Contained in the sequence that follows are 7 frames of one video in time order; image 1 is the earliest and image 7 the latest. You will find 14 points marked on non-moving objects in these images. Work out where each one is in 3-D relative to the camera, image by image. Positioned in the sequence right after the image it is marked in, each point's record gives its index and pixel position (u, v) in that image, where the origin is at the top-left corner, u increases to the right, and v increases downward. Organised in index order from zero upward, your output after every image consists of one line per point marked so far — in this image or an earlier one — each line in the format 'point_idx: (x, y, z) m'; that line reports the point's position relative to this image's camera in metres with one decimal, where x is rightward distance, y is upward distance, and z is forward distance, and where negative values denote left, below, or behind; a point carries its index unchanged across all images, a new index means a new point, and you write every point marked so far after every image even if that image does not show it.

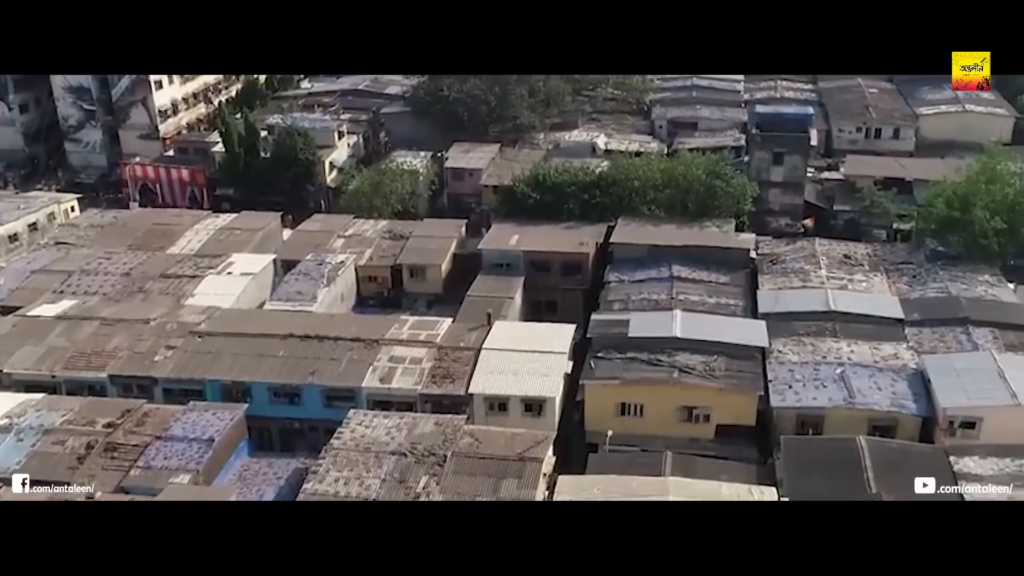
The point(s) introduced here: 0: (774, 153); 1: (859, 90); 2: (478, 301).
0: (+3.1, +1.6, +12.9) m
1: (+5.2, +3.0, +16.3) m
2: (-0.3, -0.1, +10.1) m
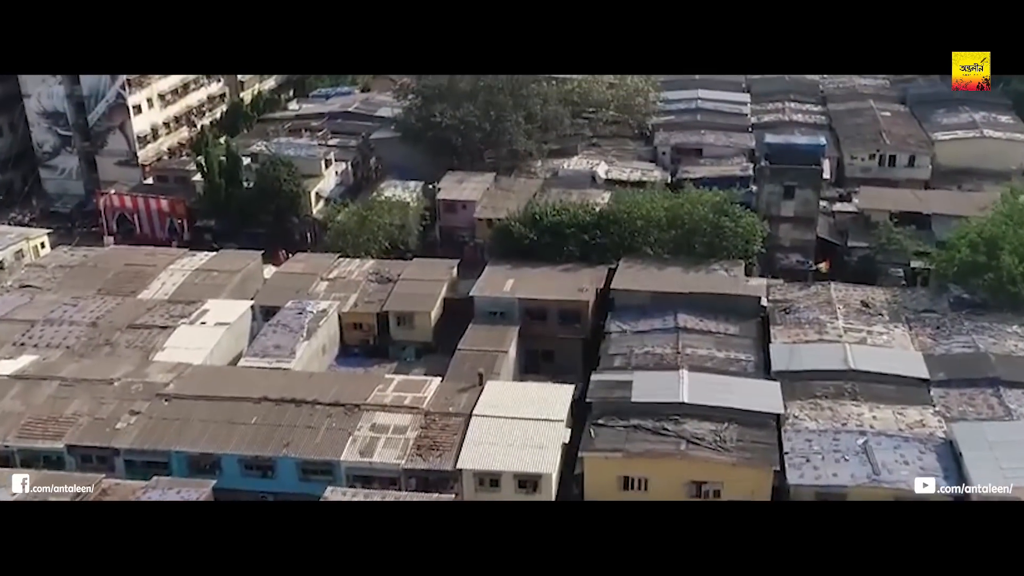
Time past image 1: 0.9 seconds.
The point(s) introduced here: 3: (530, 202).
0: (+3.0, +1.1, +12.2) m
1: (+5.1, +2.5, +15.5) m
2: (-0.4, -0.6, +9.4) m
3: (+0.2, +1.0, +12.4) m
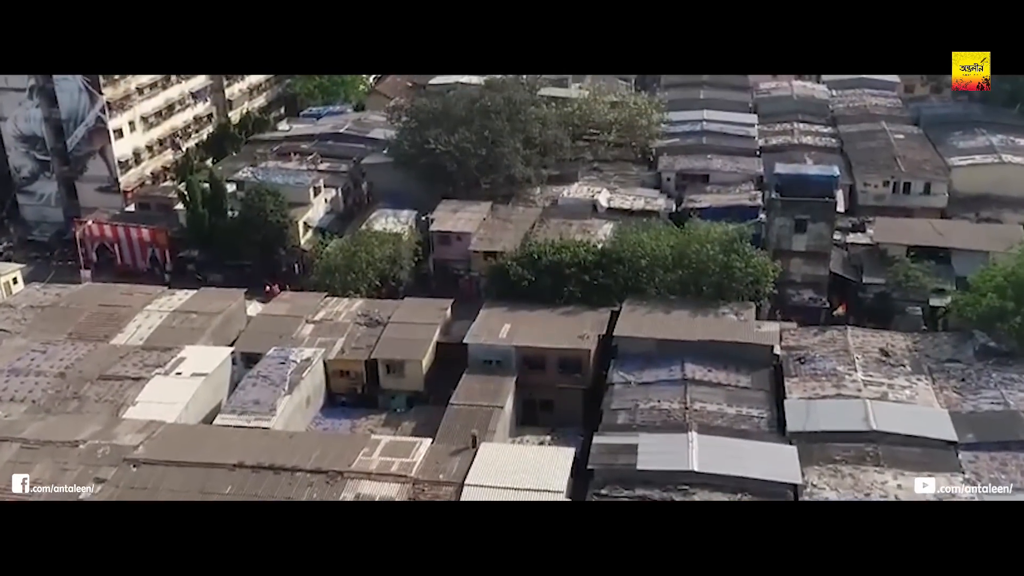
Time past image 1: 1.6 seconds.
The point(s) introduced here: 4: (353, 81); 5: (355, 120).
0: (+3.0, +0.7, +11.5) m
1: (+5.1, +2.1, +14.9) m
2: (-0.4, -1.0, +8.8) m
3: (+0.2, +0.6, +11.8) m
4: (-2.8, +3.5, +18.6) m
5: (-2.4, +2.6, +16.5) m
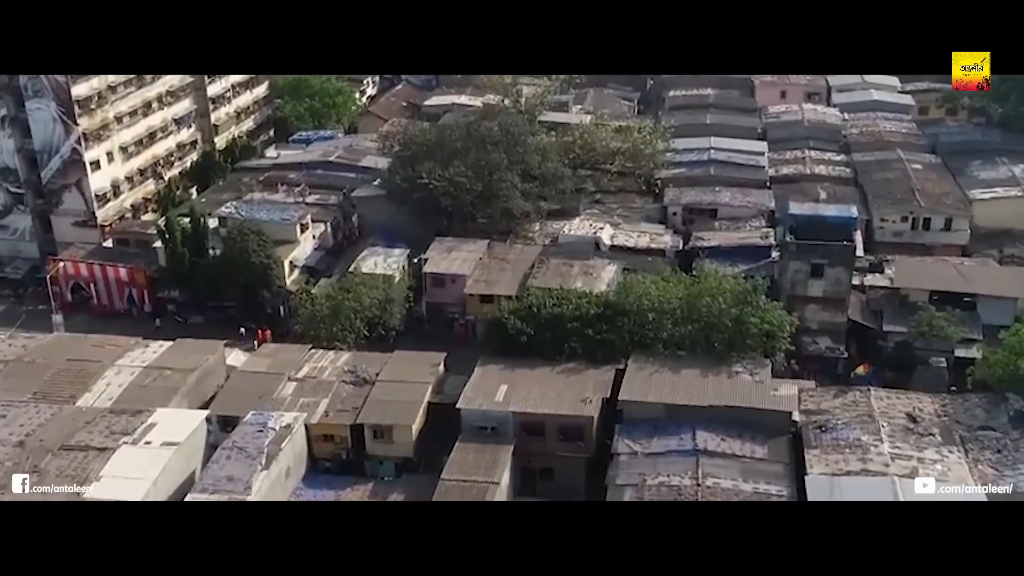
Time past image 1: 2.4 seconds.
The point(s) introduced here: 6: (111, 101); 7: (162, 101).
0: (+3.0, +0.2, +10.8) m
1: (+5.1, +1.6, +14.2) m
2: (-0.4, -1.5, +8.1) m
3: (+0.2, +0.1, +11.0) m
4: (-2.8, +3.0, +17.9) m
5: (-2.4, +2.1, +15.8) m
6: (-5.0, +2.3, +13.6) m
7: (-4.8, +2.5, +14.8) m
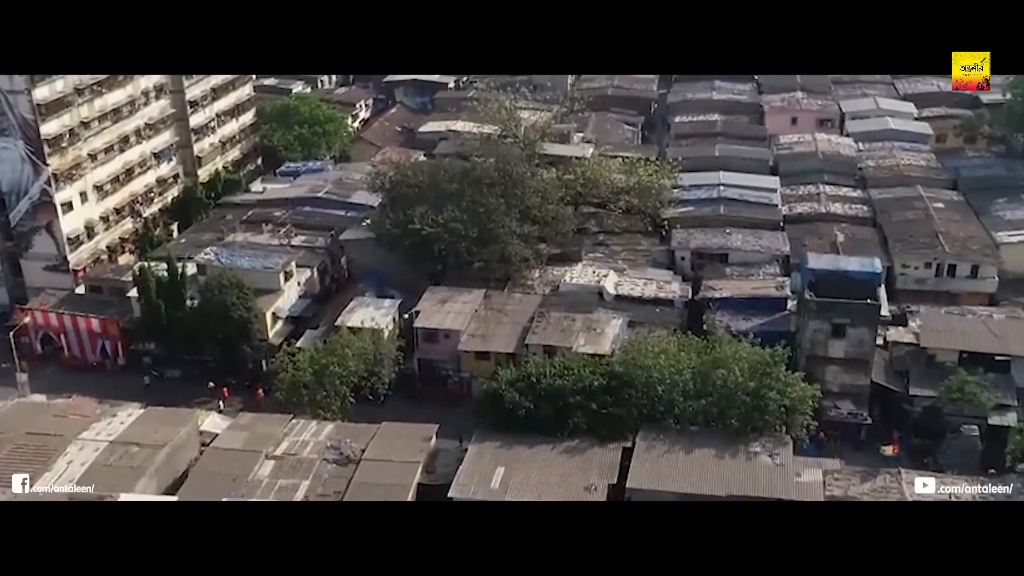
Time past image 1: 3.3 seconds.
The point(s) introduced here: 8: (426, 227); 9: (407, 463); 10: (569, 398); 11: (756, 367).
0: (+3.0, -0.3, +10.0) m
1: (+5.1, +1.0, +13.4) m
2: (-0.4, -2.1, +7.3) m
3: (+0.1, -0.5, +10.3) m
4: (-2.8, +2.5, +17.1) m
5: (-2.4, +1.5, +15.0) m
6: (-5.0, +1.8, +12.8) m
7: (-4.8, +2.0, +14.0) m
8: (-1.0, +0.7, +12.0) m
9: (-0.8, -1.4, +8.7) m
10: (+0.5, -0.9, +8.9) m
11: (+2.0, -0.6, +9.0) m
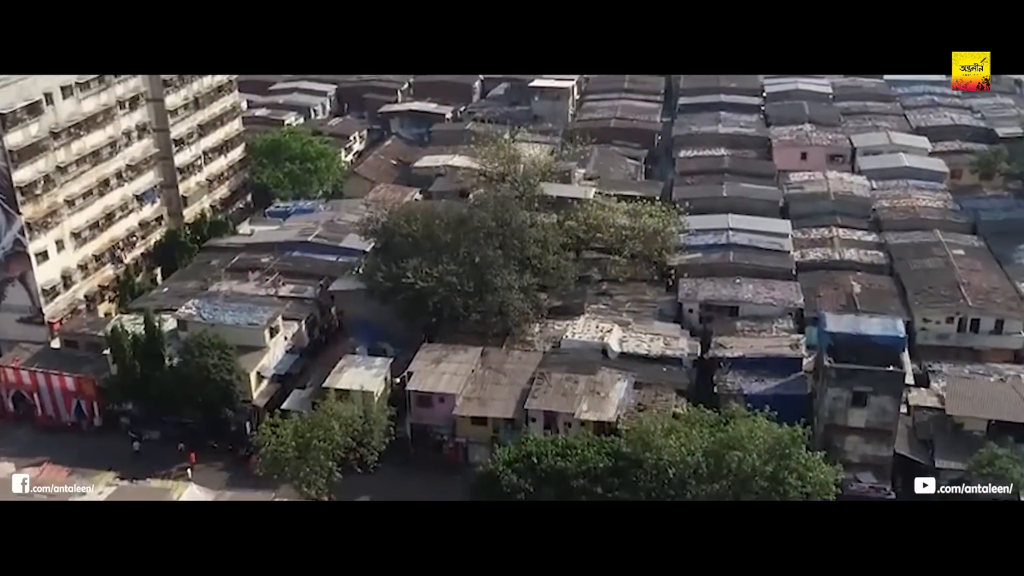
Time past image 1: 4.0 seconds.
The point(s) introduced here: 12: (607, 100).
0: (+3.0, -0.9, +9.4) m
1: (+5.0, +0.4, +12.8) m
2: (-0.5, -2.6, +6.6) m
3: (+0.1, -1.1, +9.6) m
4: (-2.8, +1.8, +16.5) m
5: (-2.5, +0.9, +14.4) m
6: (-5.1, +1.2, +12.2) m
7: (-4.8, +1.4, +13.3) m
8: (-1.0, +0.1, +11.4) m
9: (-0.9, -2.0, +8.1) m
10: (+0.5, -1.4, +8.3) m
11: (+2.0, -1.2, +8.3) m
12: (+1.7, +3.4, +19.8) m
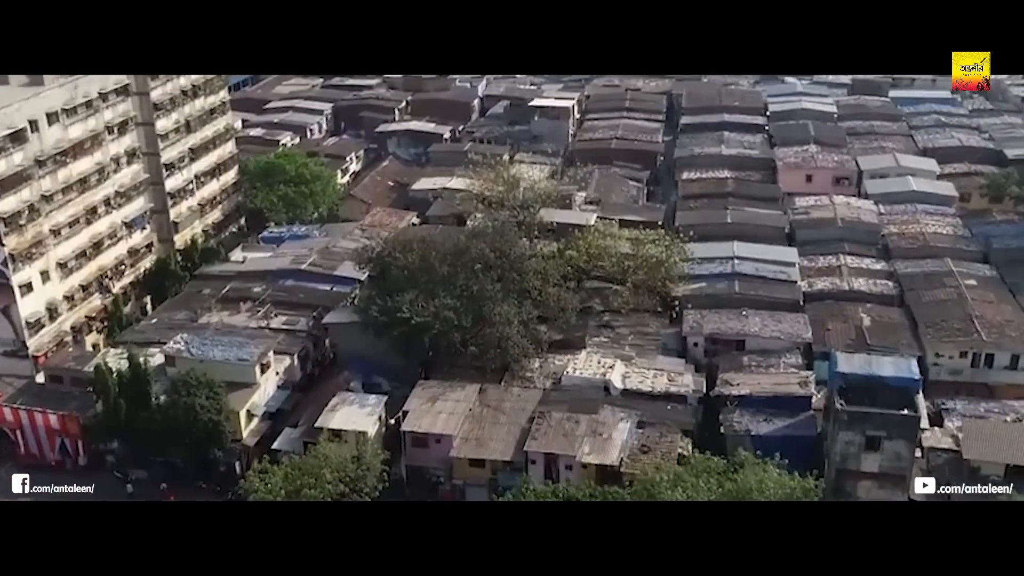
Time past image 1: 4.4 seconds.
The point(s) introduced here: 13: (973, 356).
0: (+2.9, -1.2, +9.0) m
1: (+5.0, +0.1, +12.4) m
2: (-0.5, -2.9, +6.2) m
3: (+0.1, -1.4, +9.2) m
4: (-2.8, +1.4, +16.1) m
5: (-2.5, +0.5, +14.0) m
6: (-5.1, +0.8, +11.8) m
7: (-4.8, +1.0, +13.0) m
8: (-1.0, -0.2, +11.0) m
9: (-0.9, -2.3, +7.7) m
10: (+0.4, -1.8, +7.9) m
11: (+2.0, -1.5, +7.9) m
12: (+1.7, +3.0, +19.5) m
13: (+4.7, -0.7, +11.1) m
